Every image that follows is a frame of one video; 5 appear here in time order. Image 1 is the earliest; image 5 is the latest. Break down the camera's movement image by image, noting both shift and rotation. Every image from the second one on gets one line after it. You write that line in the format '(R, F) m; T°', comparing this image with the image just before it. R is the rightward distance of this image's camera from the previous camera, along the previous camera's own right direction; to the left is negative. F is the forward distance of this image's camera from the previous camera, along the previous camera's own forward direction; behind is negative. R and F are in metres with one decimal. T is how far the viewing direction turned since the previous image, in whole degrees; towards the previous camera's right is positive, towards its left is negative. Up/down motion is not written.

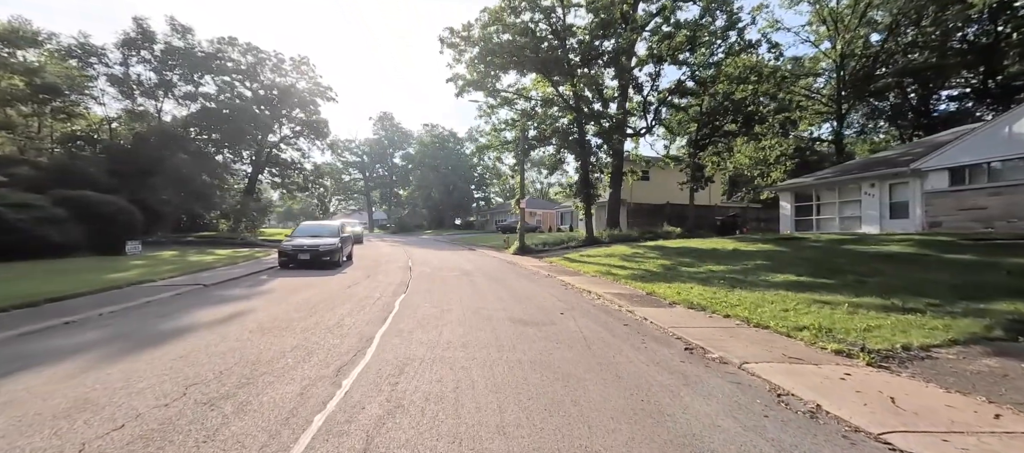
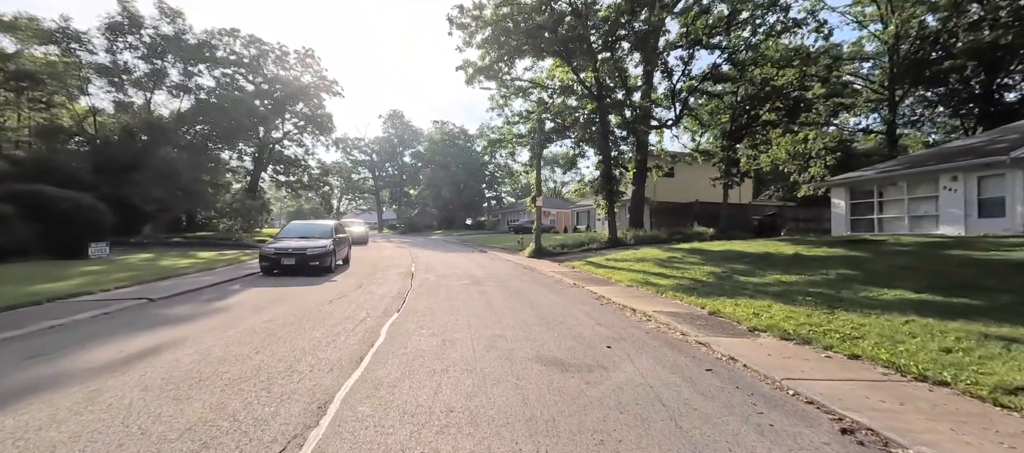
(-0.2, +2.1) m; -2°
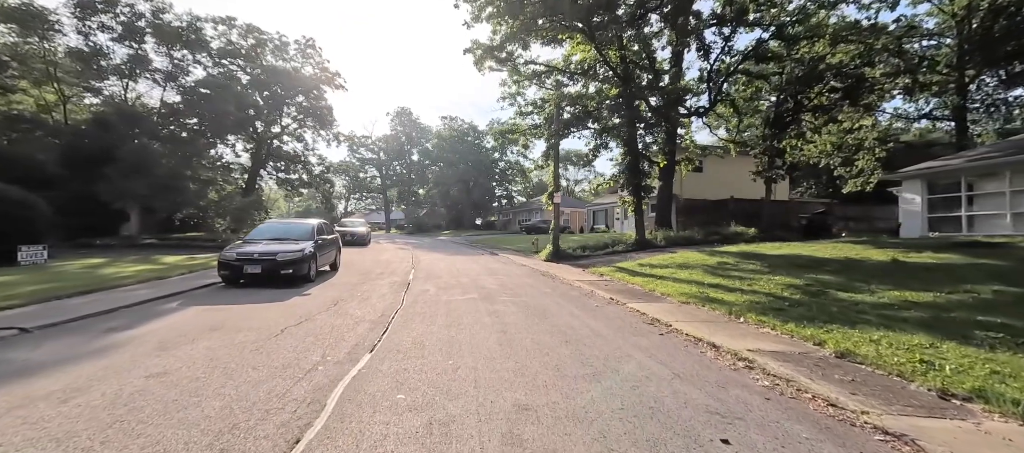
(-0.2, +2.5) m; -1°
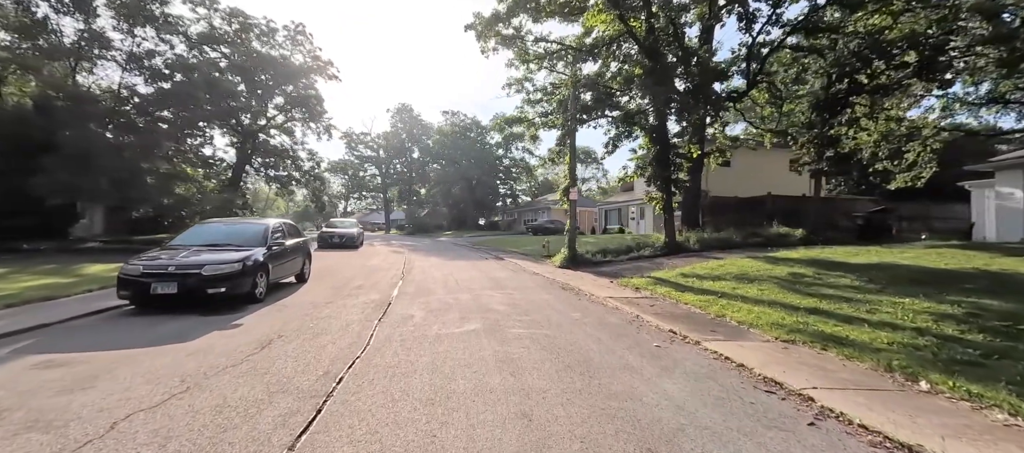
(-0.2, +2.8) m; 0°
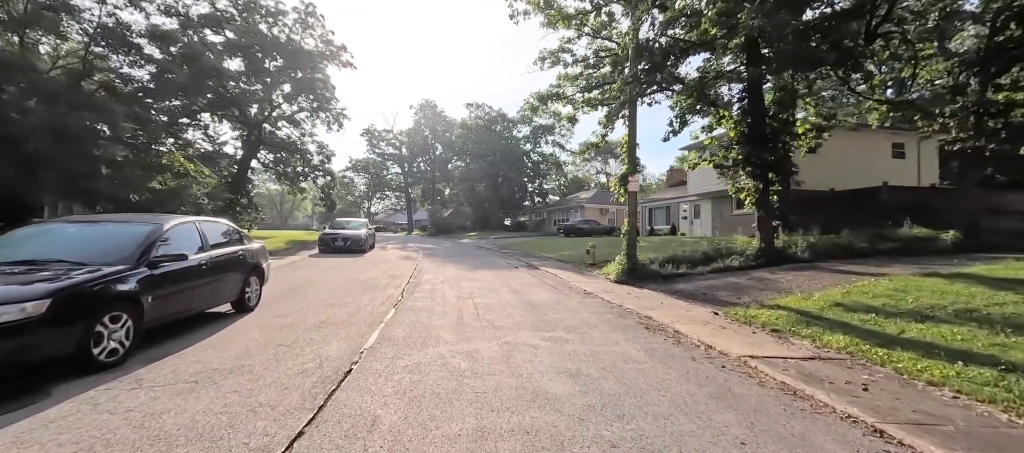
(-0.4, +4.1) m; -4°
